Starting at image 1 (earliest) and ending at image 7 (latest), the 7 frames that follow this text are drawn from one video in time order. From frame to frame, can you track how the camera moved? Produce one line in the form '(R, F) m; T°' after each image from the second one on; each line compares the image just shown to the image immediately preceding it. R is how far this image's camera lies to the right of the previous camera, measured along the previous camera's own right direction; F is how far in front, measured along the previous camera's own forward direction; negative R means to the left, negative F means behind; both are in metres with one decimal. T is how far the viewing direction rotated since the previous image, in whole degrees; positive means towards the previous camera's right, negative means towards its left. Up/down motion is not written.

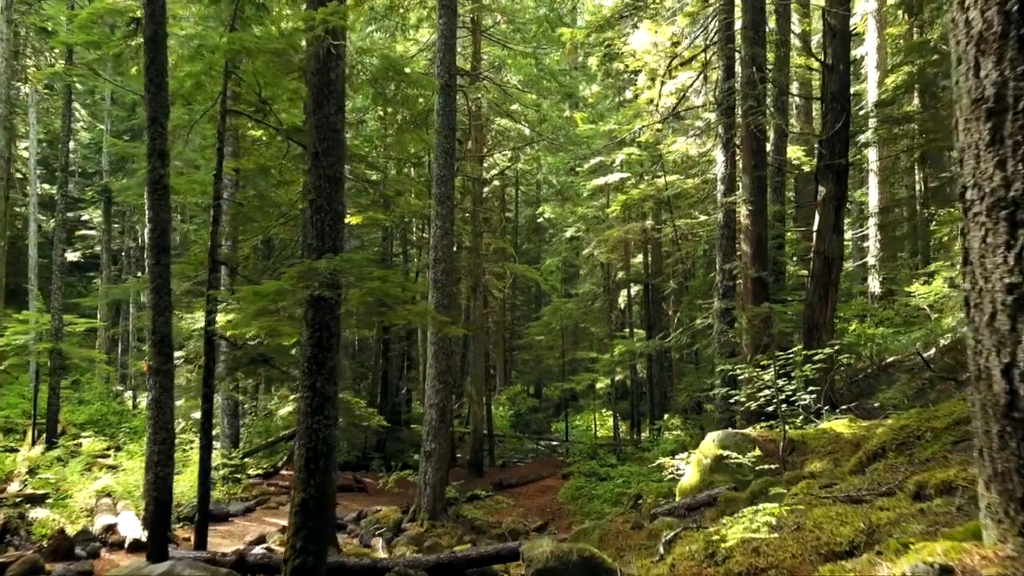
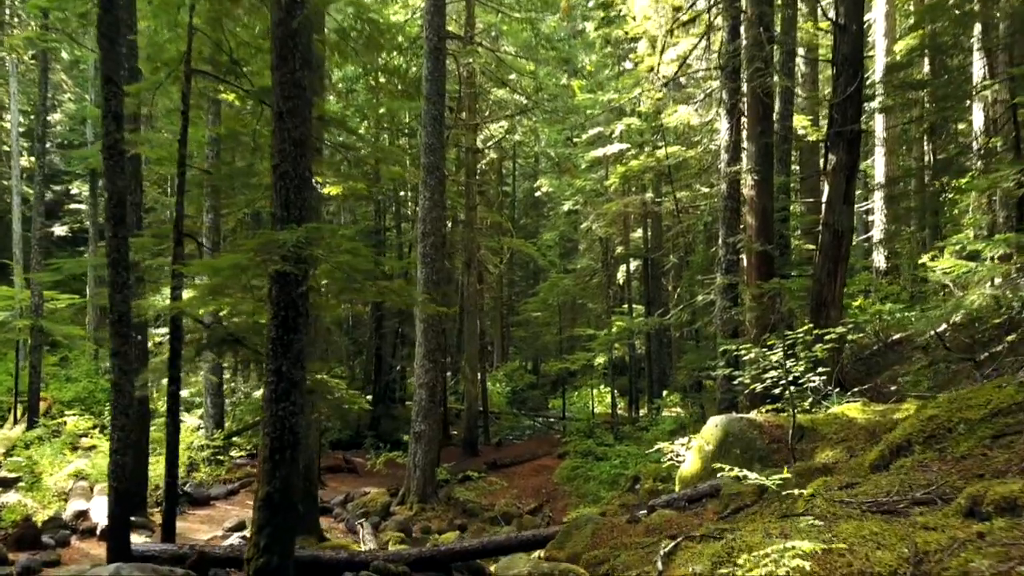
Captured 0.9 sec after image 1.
(+0.1, +0.6) m; 0°
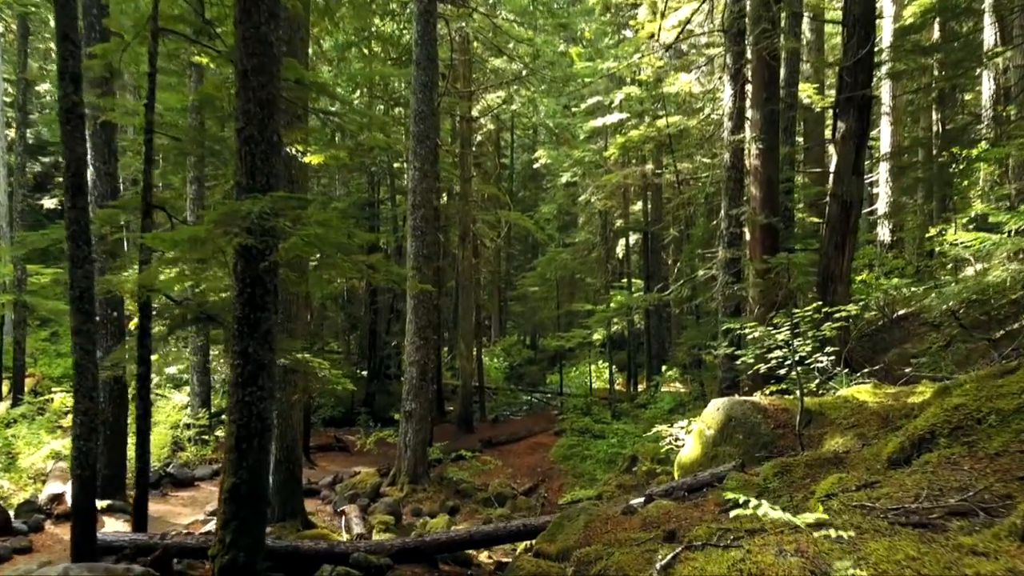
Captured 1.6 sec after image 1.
(+0.1, +0.5) m; 0°
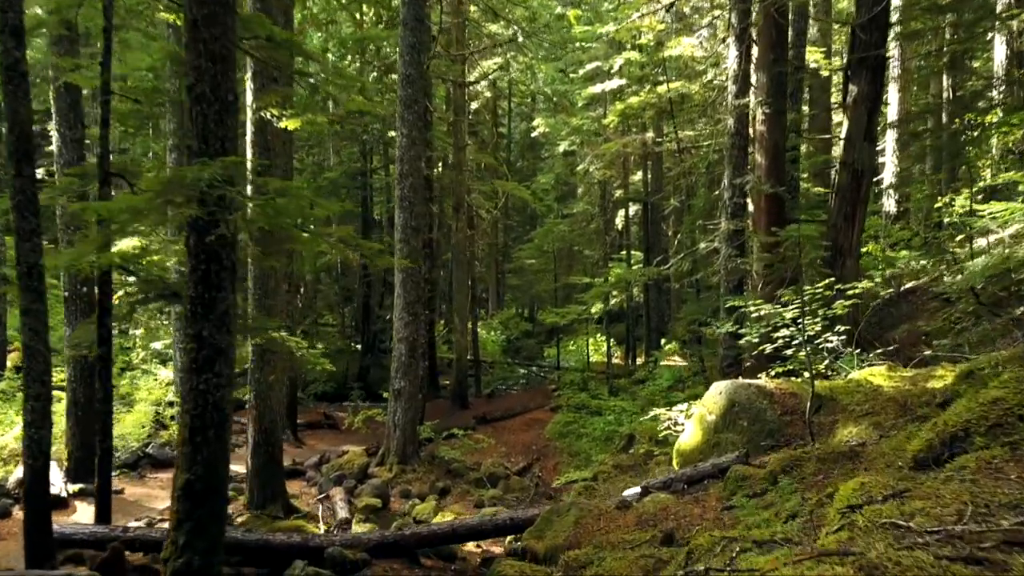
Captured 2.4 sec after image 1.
(+0.1, +0.5) m; 0°
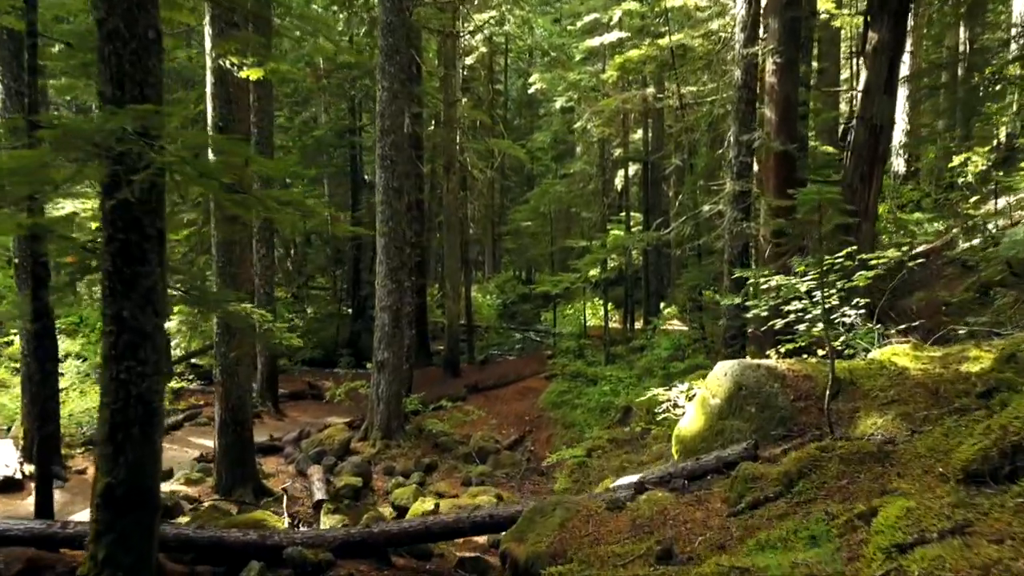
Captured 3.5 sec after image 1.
(+0.1, +0.7) m; 0°
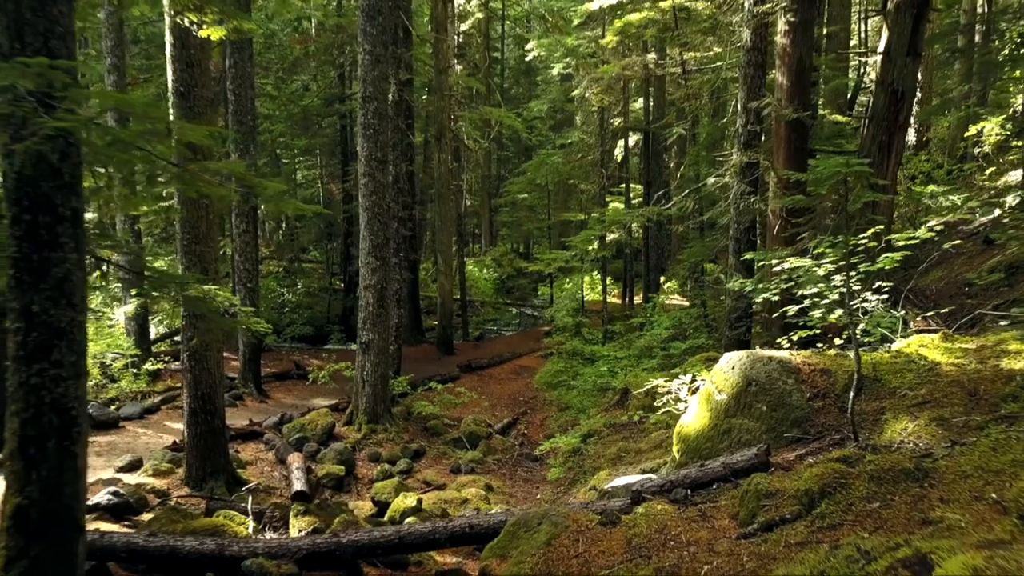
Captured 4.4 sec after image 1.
(+0.1, +0.6) m; 0°
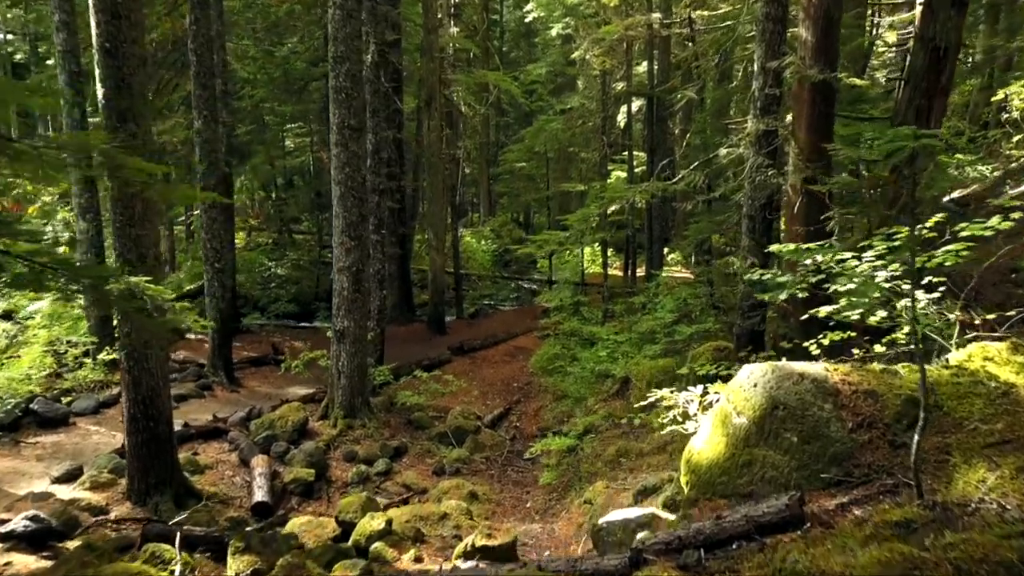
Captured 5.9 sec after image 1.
(+0.2, +1.0) m; 0°
